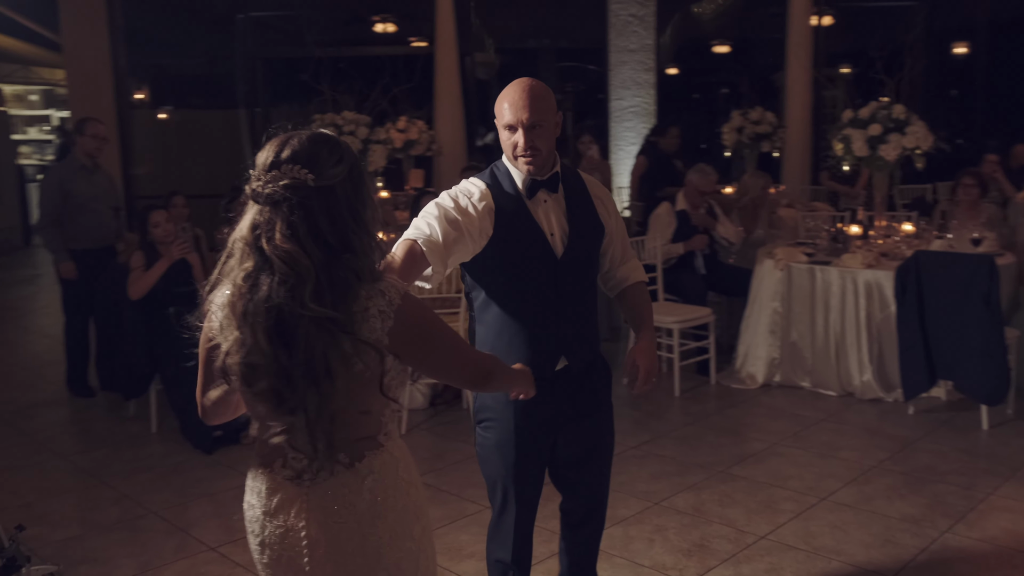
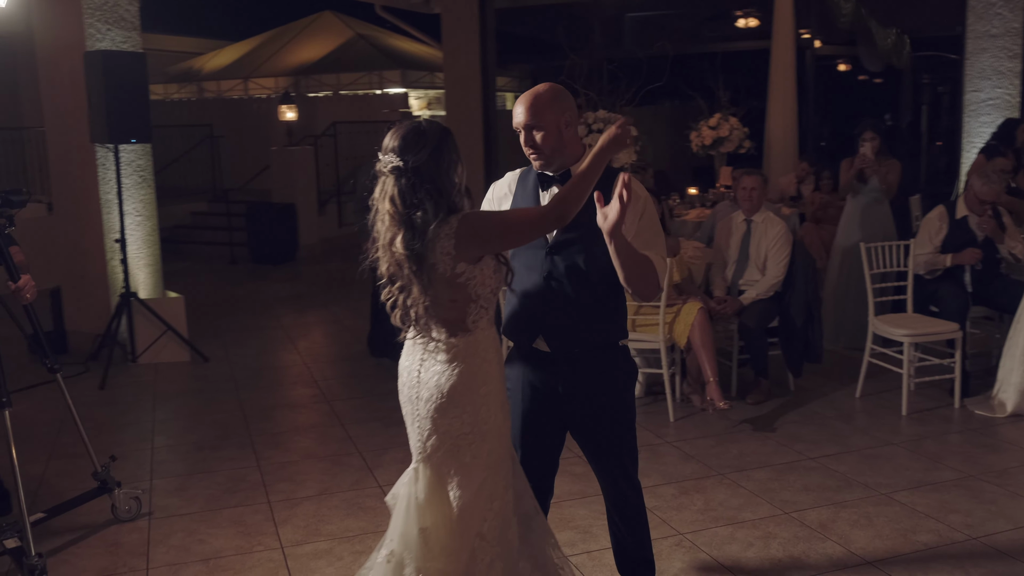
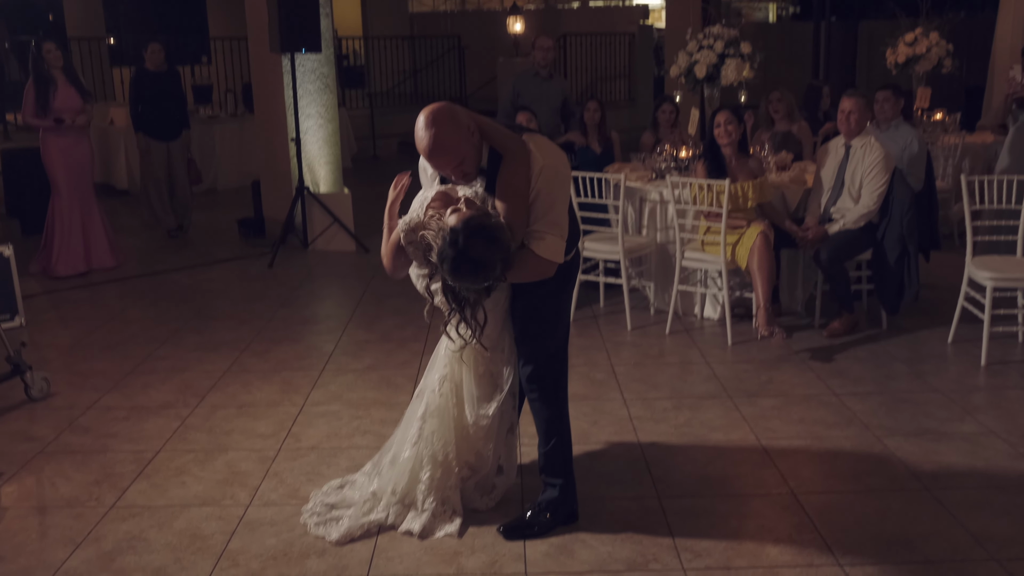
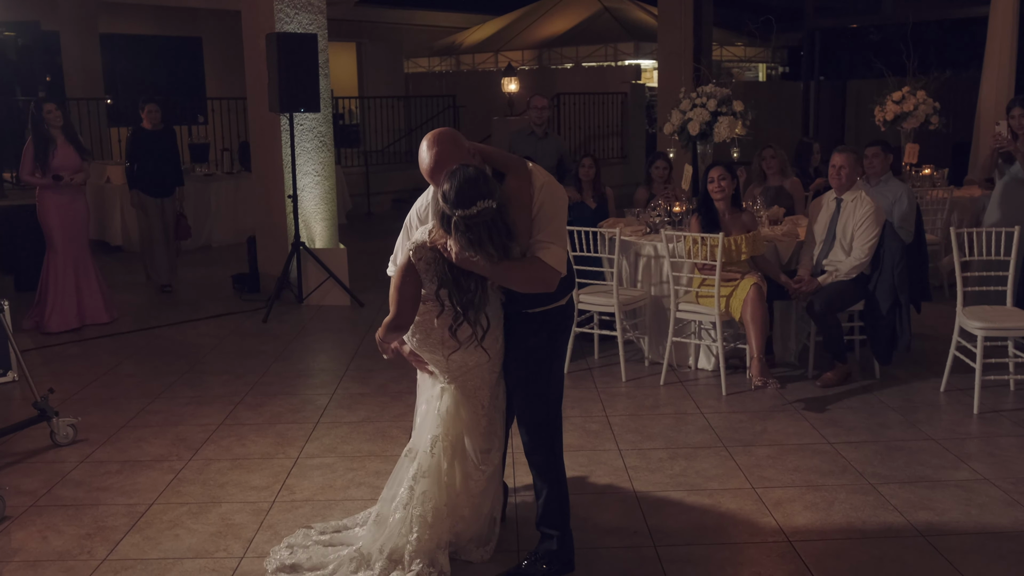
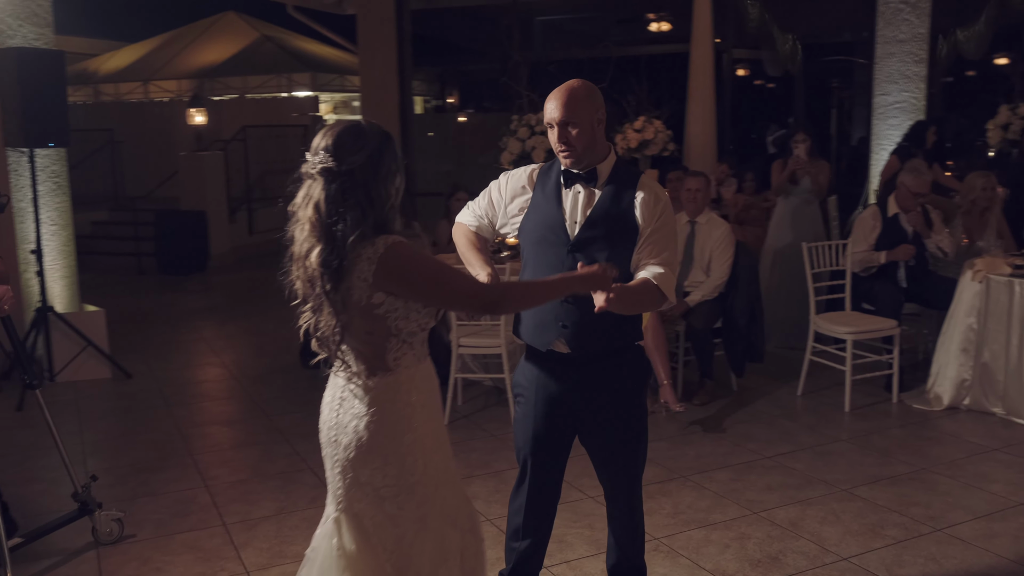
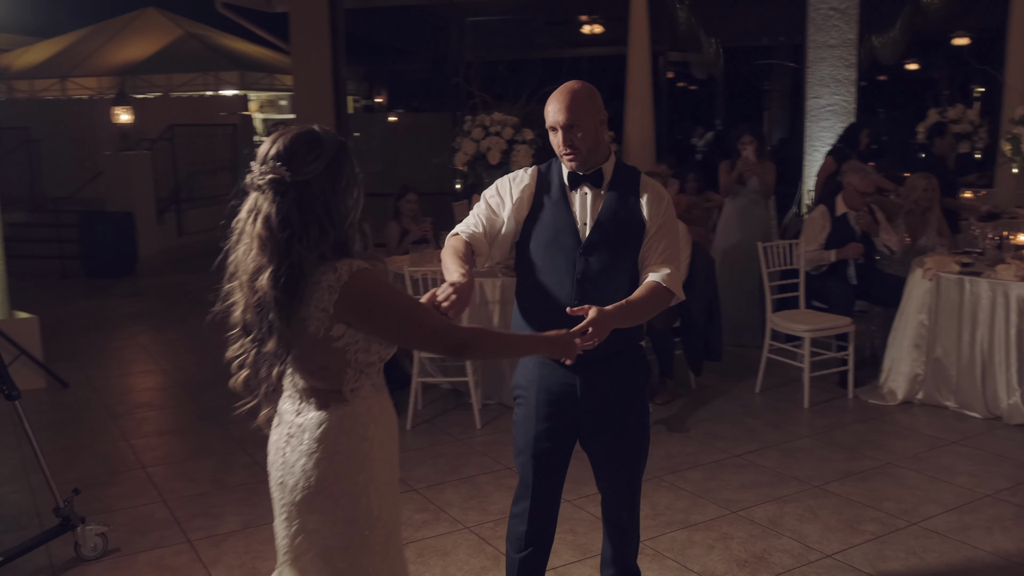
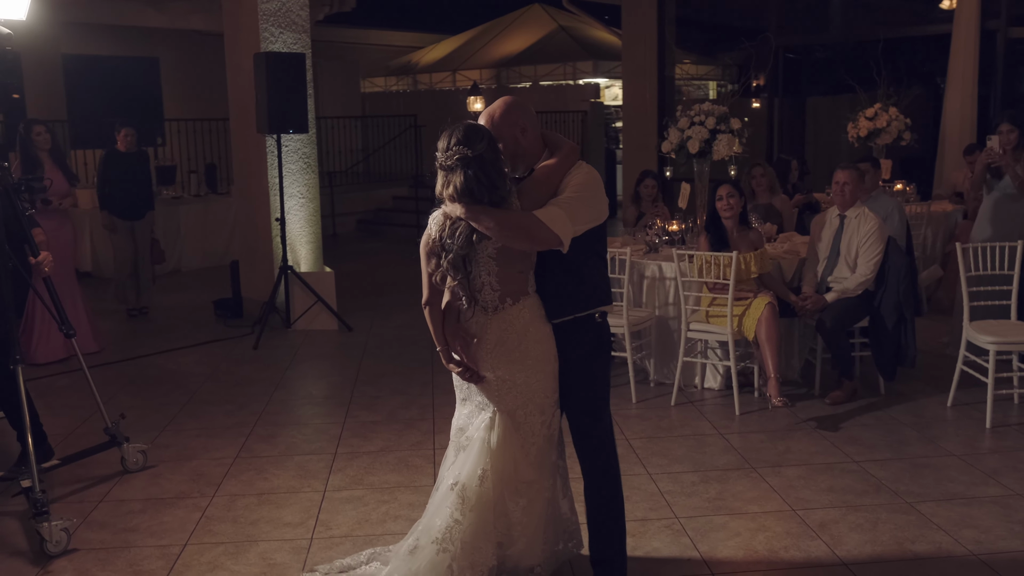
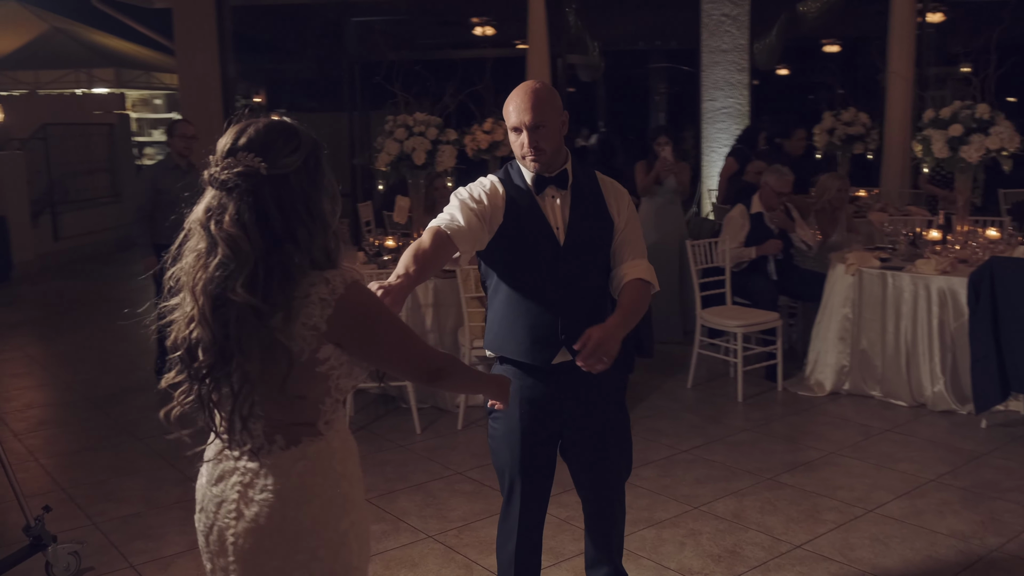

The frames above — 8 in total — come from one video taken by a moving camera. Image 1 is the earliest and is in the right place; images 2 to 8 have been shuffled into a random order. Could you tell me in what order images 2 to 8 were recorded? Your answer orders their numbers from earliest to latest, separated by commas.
8, 6, 5, 2, 7, 4, 3
